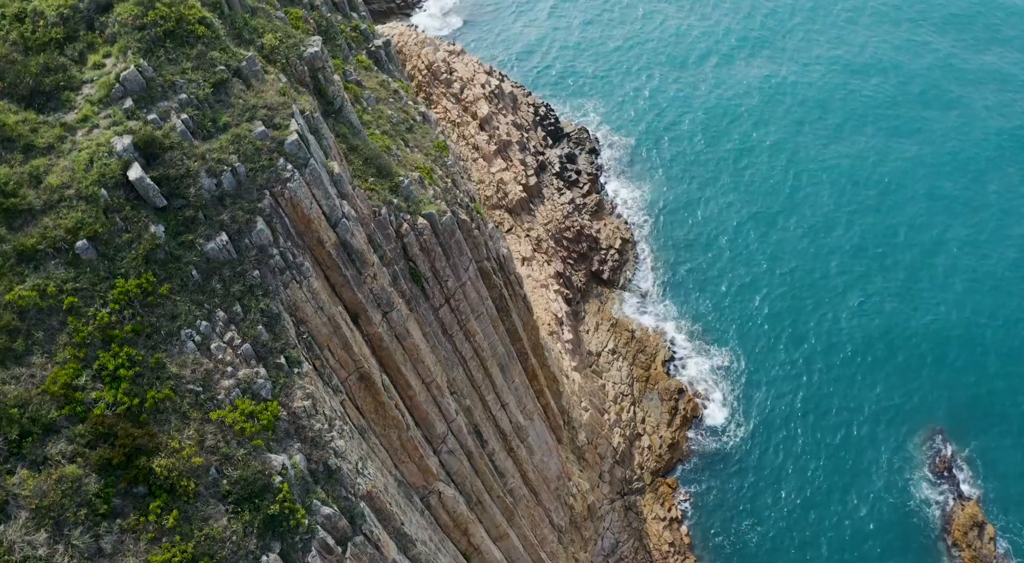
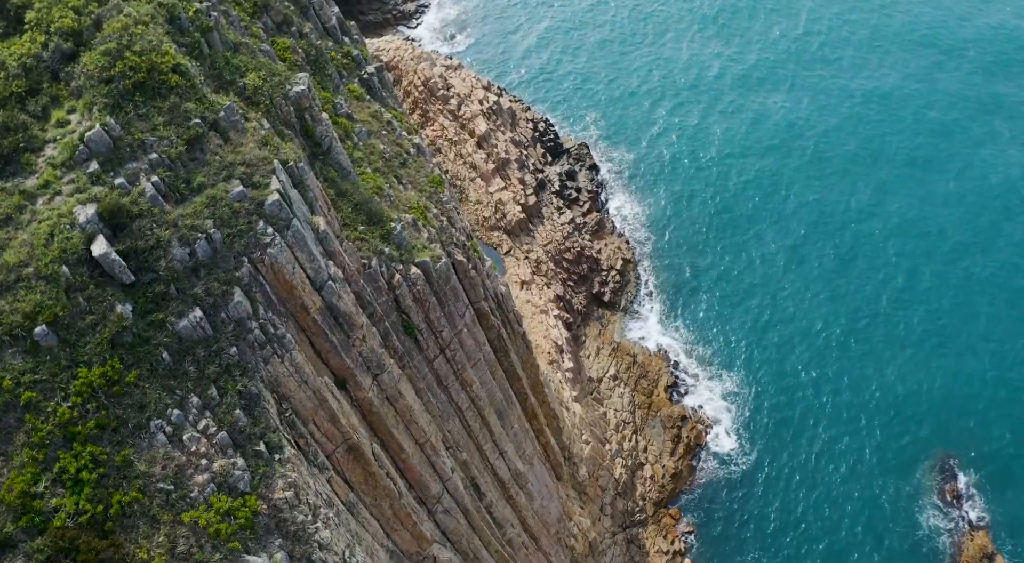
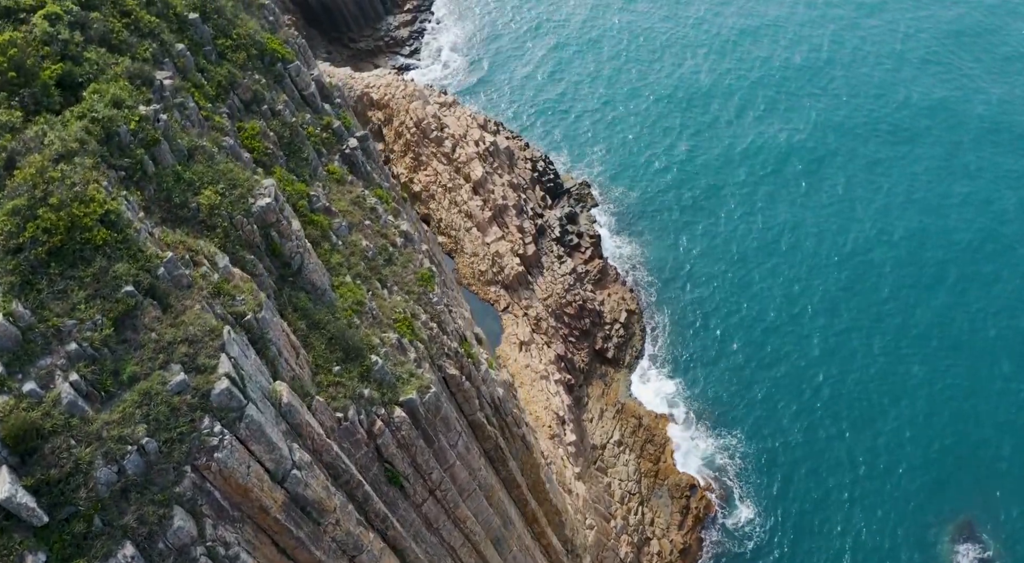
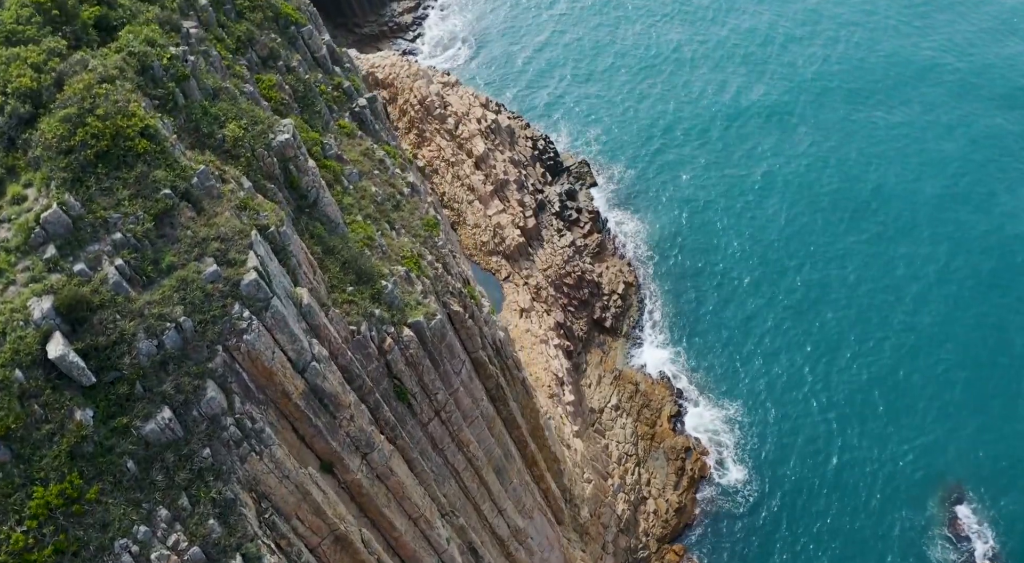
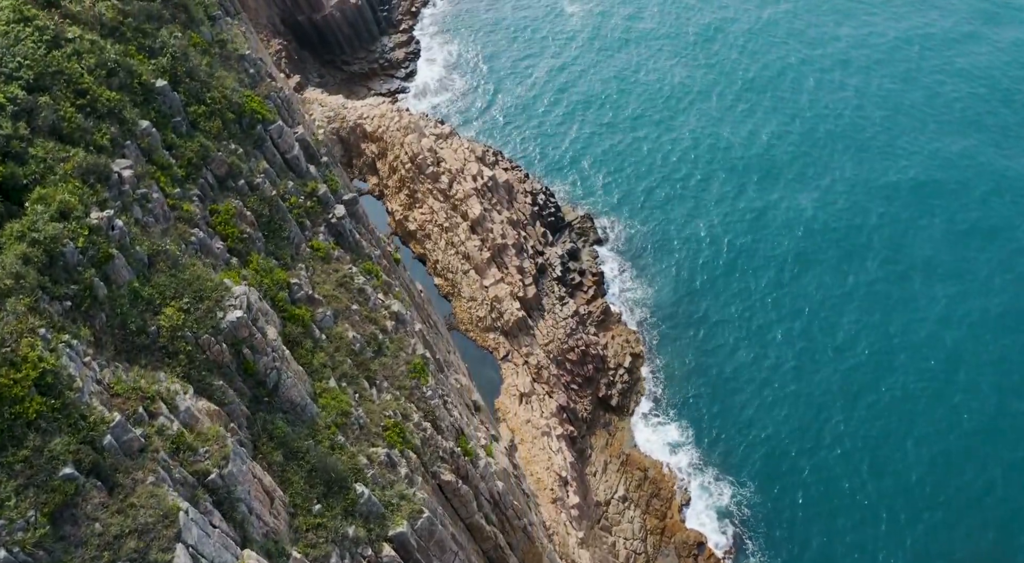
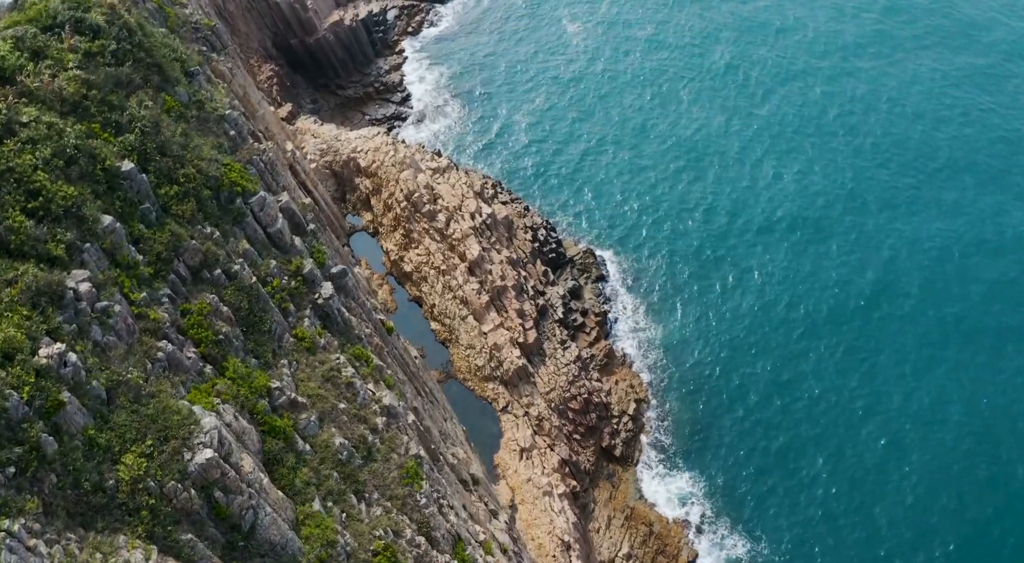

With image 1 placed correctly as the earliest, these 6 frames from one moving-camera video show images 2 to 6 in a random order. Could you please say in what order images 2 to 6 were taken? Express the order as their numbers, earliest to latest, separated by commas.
2, 4, 3, 5, 6
